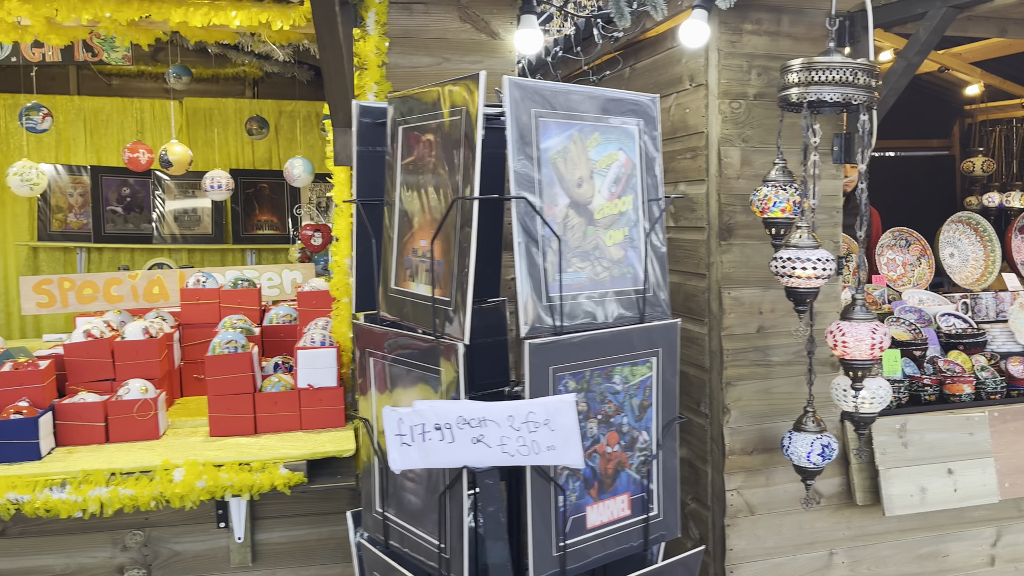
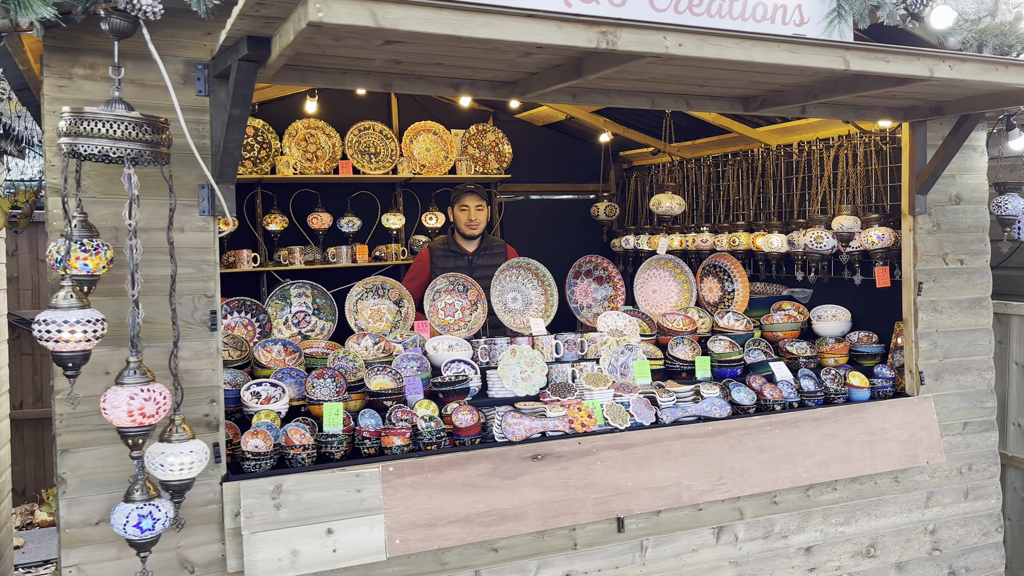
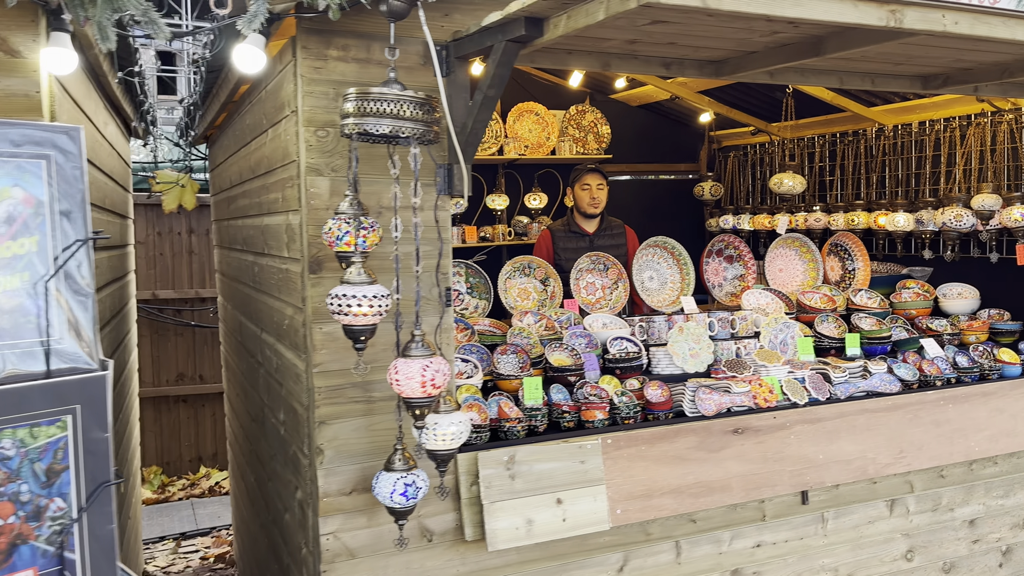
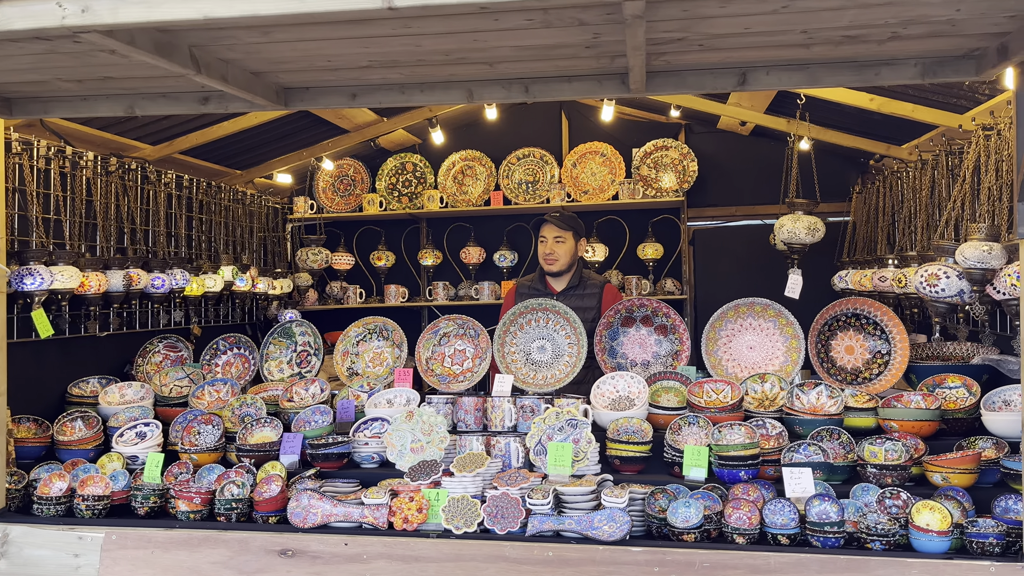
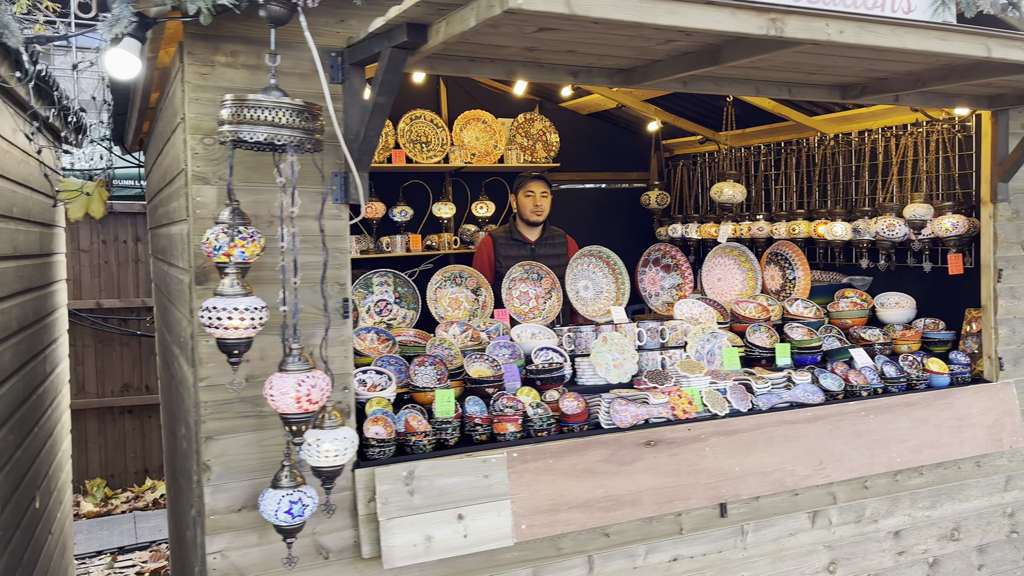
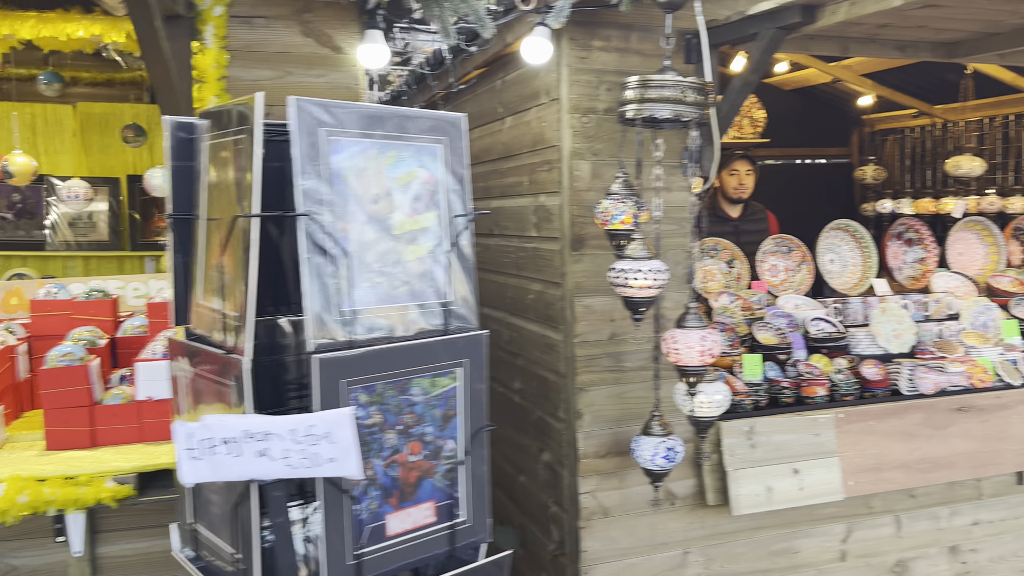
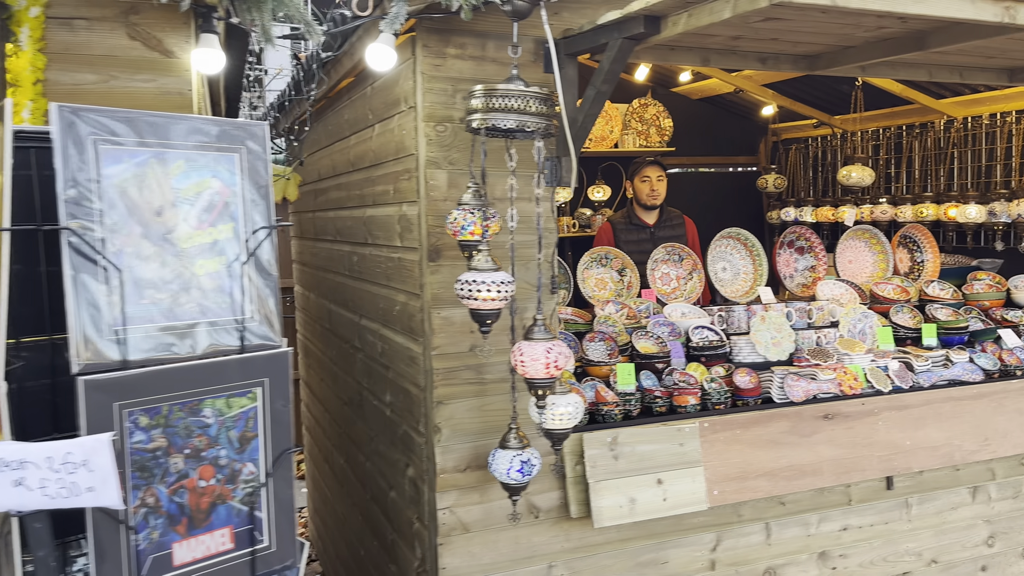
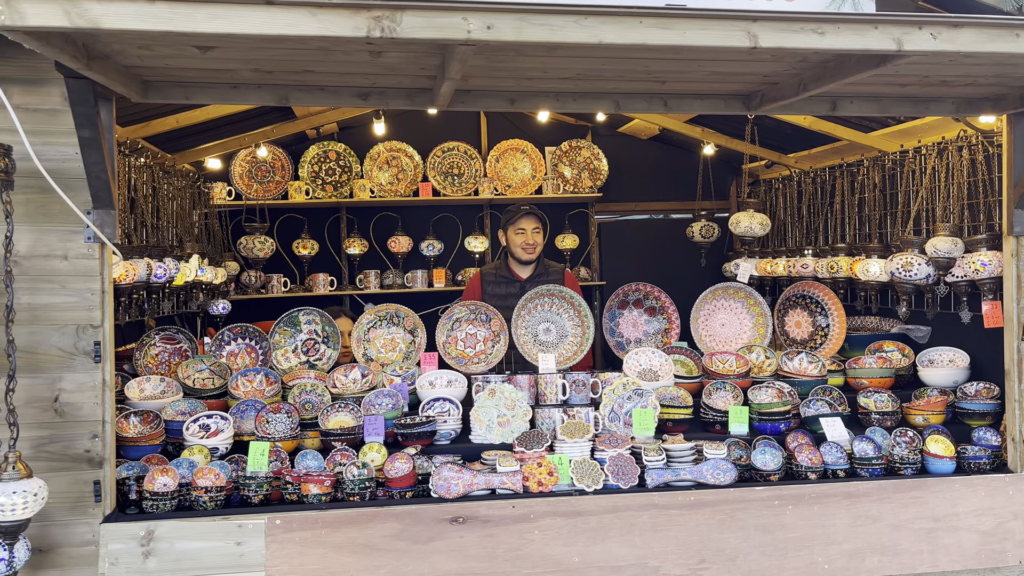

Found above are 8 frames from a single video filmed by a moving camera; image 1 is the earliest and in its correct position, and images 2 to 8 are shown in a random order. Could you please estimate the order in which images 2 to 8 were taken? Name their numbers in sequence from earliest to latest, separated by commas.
6, 7, 3, 5, 2, 8, 4
